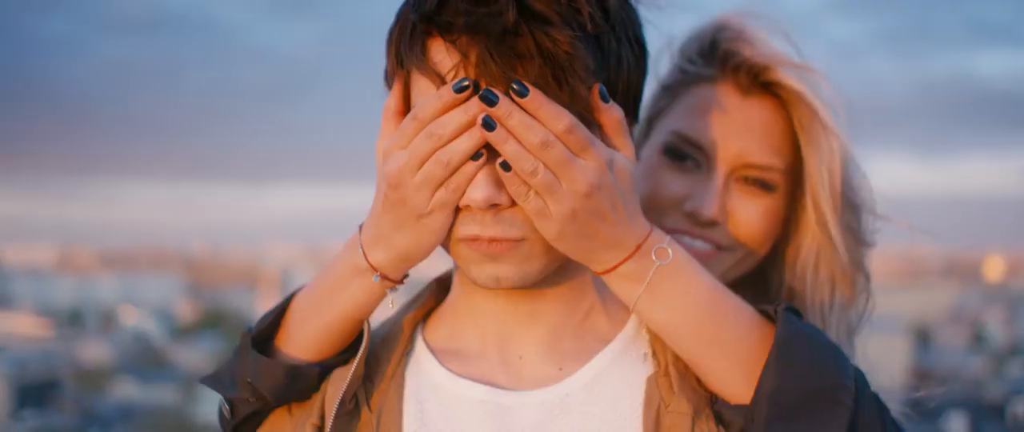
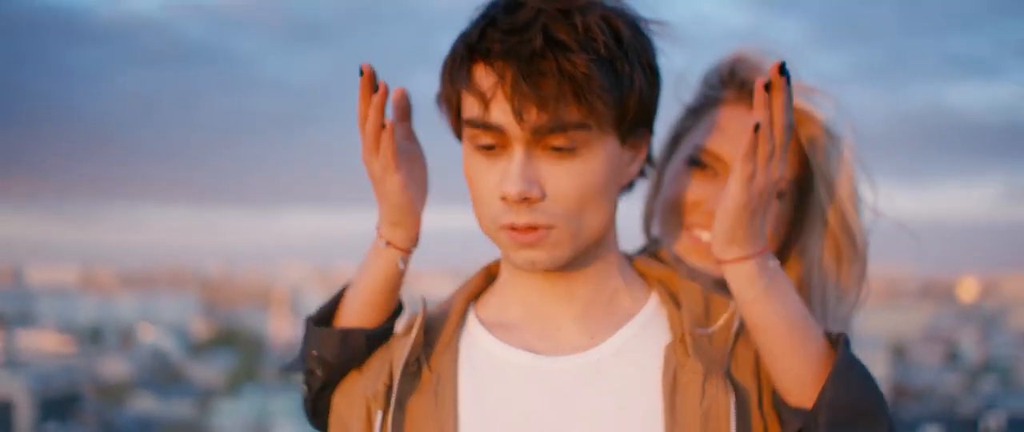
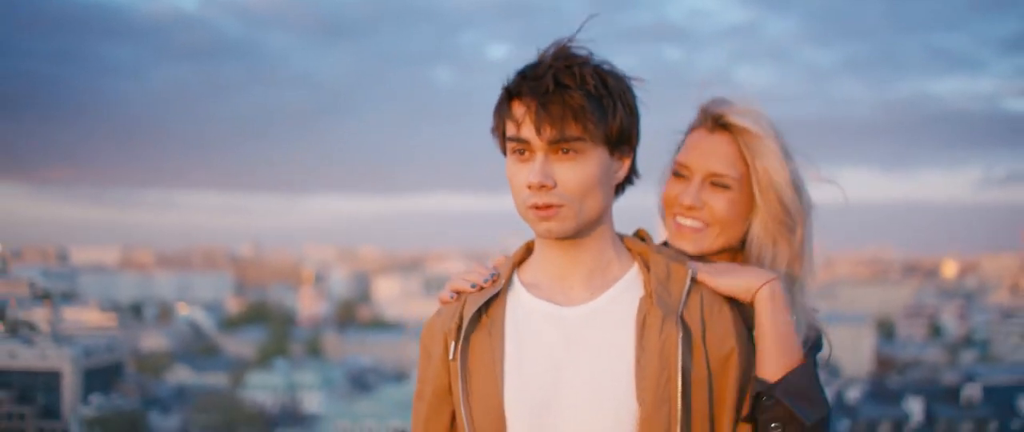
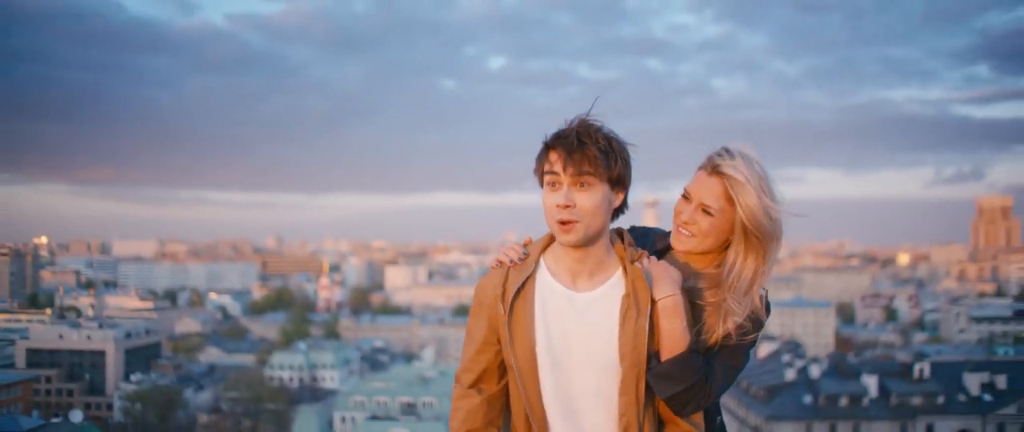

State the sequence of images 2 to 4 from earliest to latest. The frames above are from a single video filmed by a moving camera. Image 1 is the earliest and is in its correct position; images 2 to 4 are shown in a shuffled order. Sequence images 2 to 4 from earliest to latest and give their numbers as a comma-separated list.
2, 3, 4
